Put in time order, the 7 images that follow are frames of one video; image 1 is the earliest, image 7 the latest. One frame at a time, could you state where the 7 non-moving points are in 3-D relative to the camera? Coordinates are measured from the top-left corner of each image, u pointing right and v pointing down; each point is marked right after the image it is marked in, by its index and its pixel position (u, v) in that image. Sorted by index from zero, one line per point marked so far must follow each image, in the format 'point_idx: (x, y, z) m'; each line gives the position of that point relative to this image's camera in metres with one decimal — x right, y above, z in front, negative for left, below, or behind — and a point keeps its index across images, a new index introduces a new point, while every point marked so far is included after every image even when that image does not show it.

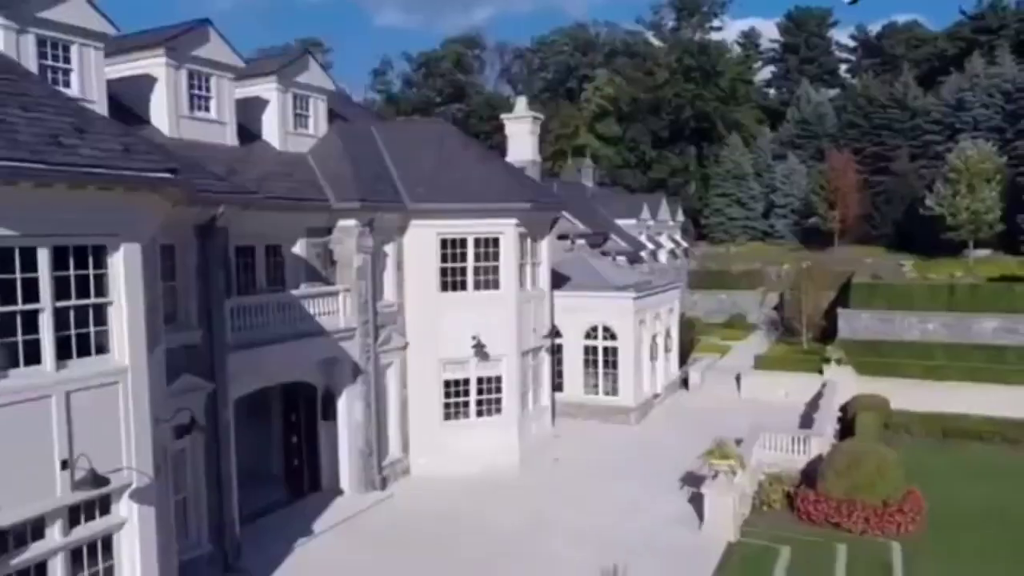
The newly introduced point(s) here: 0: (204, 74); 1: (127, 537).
0: (-6.7, +4.6, +16.6) m
1: (-5.0, -3.2, +9.7) m
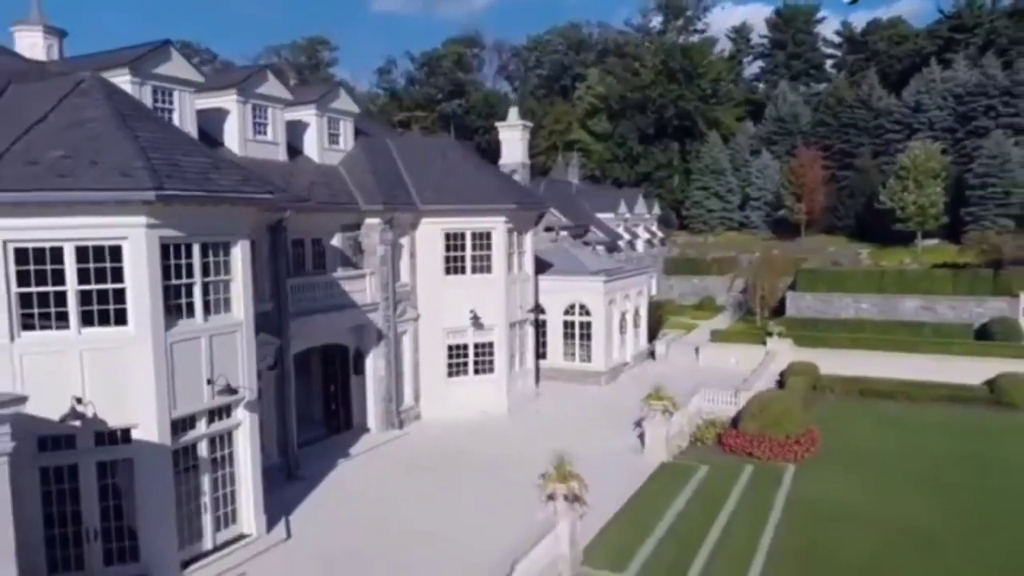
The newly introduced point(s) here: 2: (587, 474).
0: (-7.0, +5.1, +21.5) m
1: (-5.3, -2.9, +14.8) m
2: (+1.9, -4.7, +19.3) m
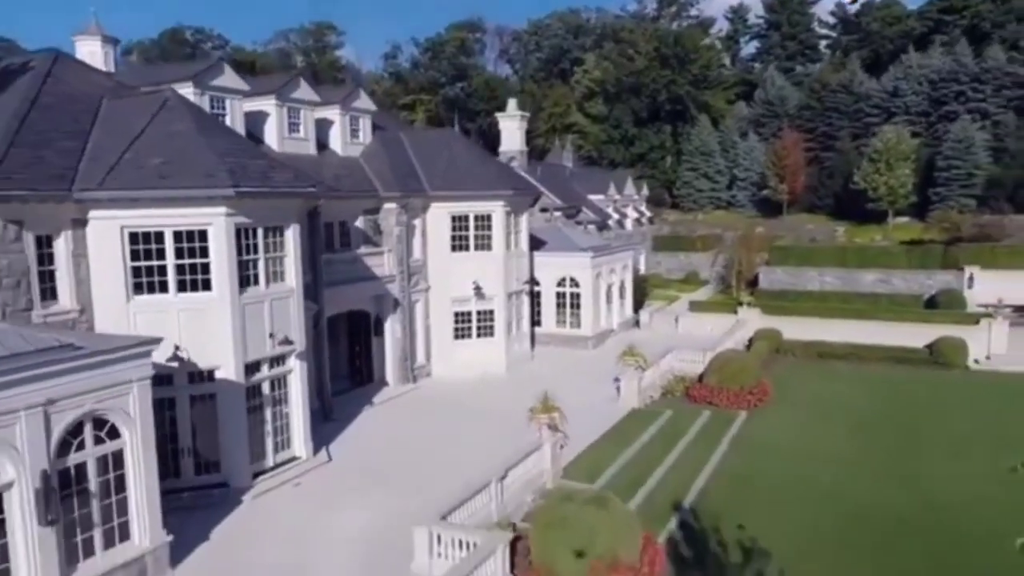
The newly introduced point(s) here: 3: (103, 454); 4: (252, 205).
0: (-7.2, +6.0, +25.3) m
1: (-5.4, -2.2, +18.8) m
2: (+1.8, -3.9, +23.3) m
3: (-6.9, -2.8, +12.8) m
4: (-5.9, +1.8, +17.2) m
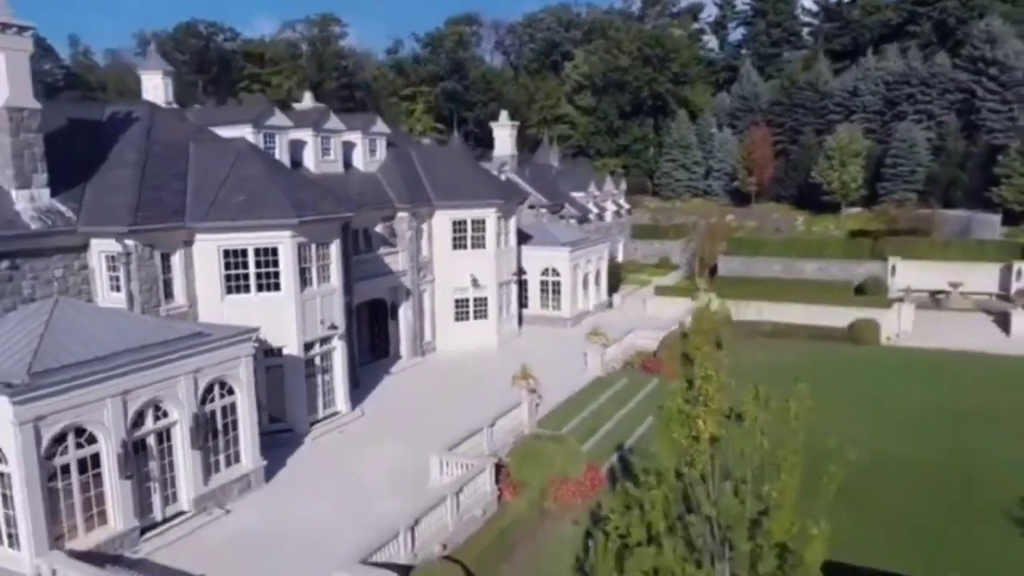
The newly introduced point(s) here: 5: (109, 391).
0: (-7.6, +6.2, +31.4) m
1: (-5.9, -2.2, +25.2) m
2: (+1.4, -3.7, +29.8) m
3: (-7.3, -3.0, +19.3) m
4: (-6.3, +1.8, +23.5) m
5: (-8.6, -2.2, +16.2) m
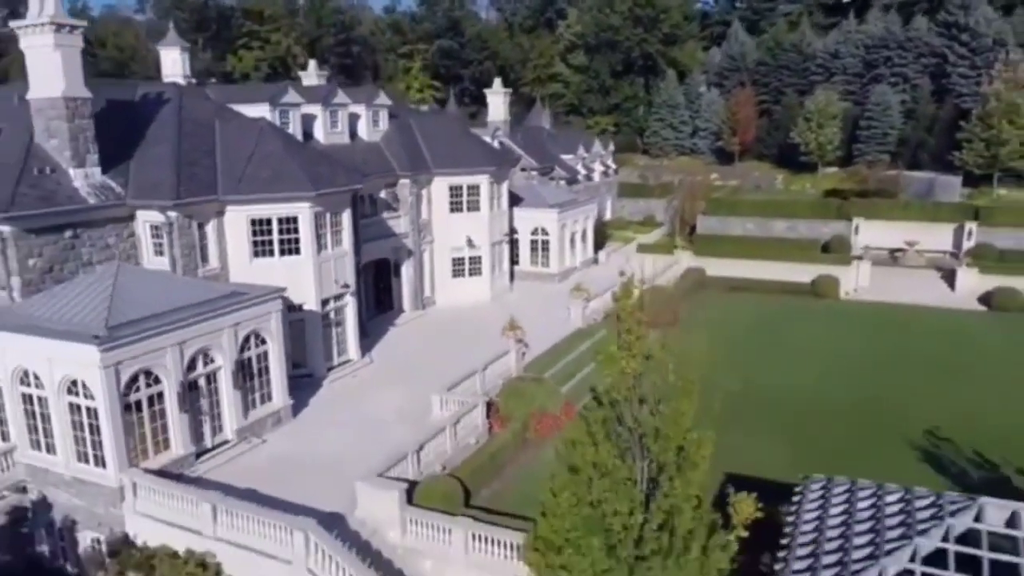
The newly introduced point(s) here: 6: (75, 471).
0: (-8.0, +8.0, +34.4) m
1: (-6.2, -0.8, +28.8) m
2: (+1.0, -2.0, +33.5) m
3: (-7.6, -1.9, +22.9) m
4: (-6.6, +3.1, +26.9) m
5: (-8.9, -1.4, +19.8) m
6: (-11.2, -4.7, +19.5) m
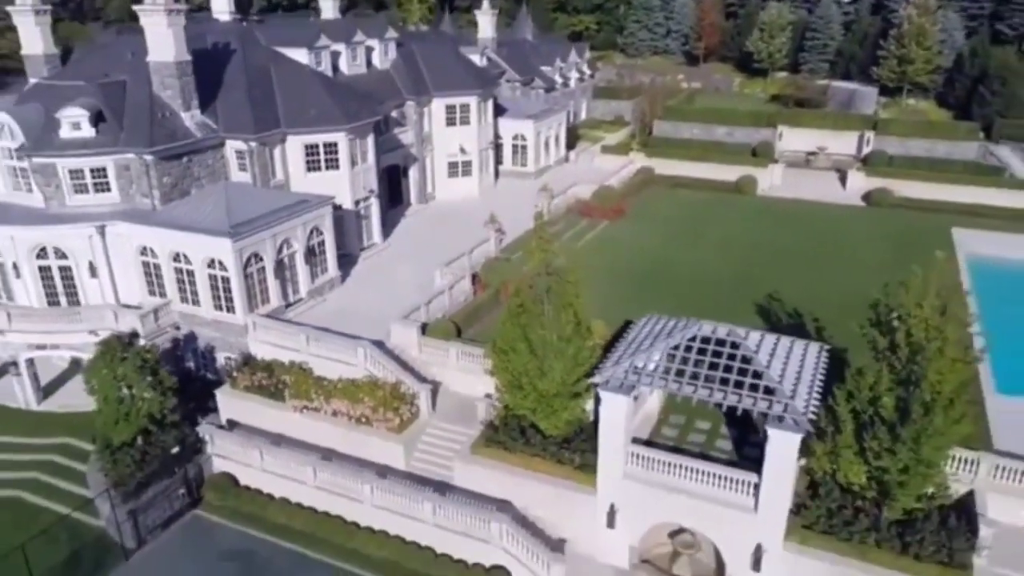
0: (-9.0, +13.9, +43.7) m
1: (-7.3, +4.3, +39.6) m
2: (-0.1, +3.8, +44.5) m
3: (-8.7, +2.1, +34.1) m
4: (-7.7, +7.8, +37.1) m
5: (-9.9, +2.2, +30.9) m
6: (-12.2, -1.1, +31.1) m
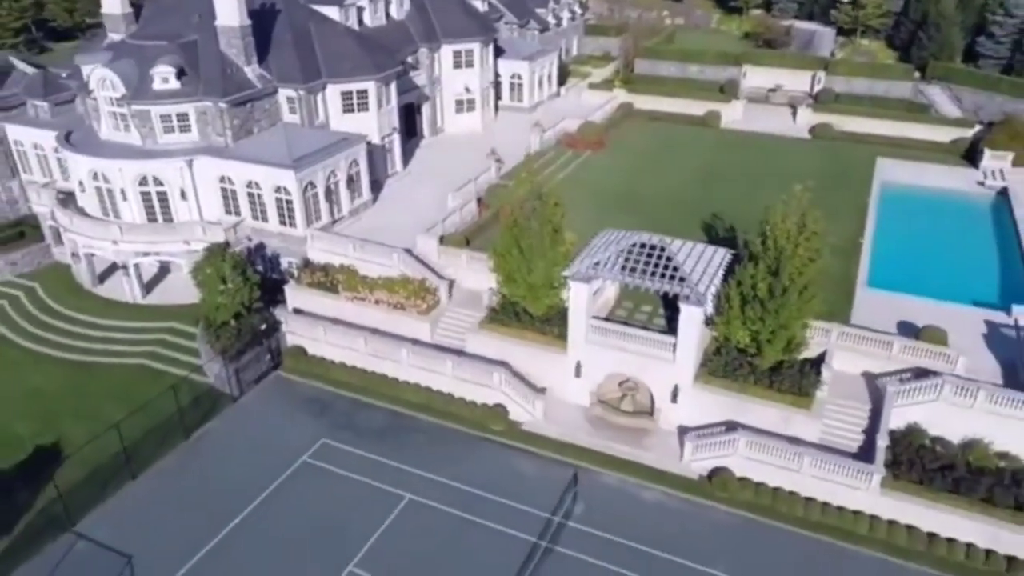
0: (-9.2, +19.3, +51.3) m
1: (-7.5, +9.4, +48.3) m
2: (-0.3, +9.4, +53.2) m
3: (-8.8, +6.7, +43.0) m
4: (-7.8, +12.6, +45.4) m
5: (-10.1, +6.4, +39.8) m
6: (-12.4, +3.1, +40.4) m
